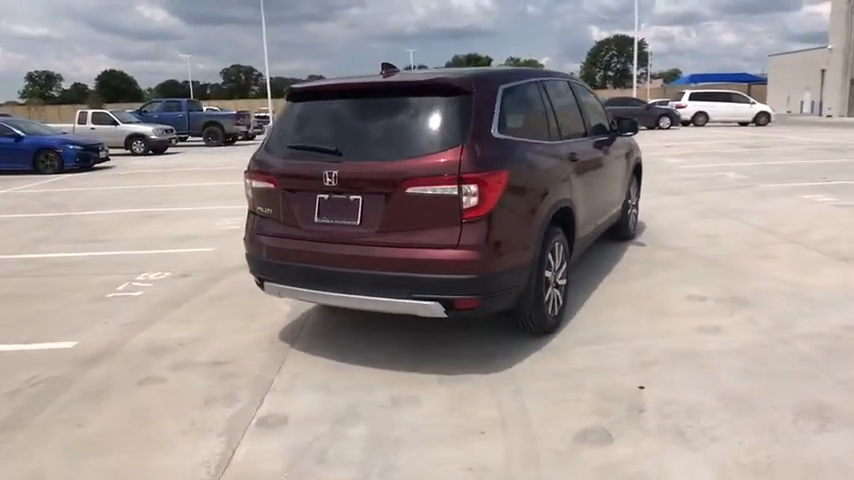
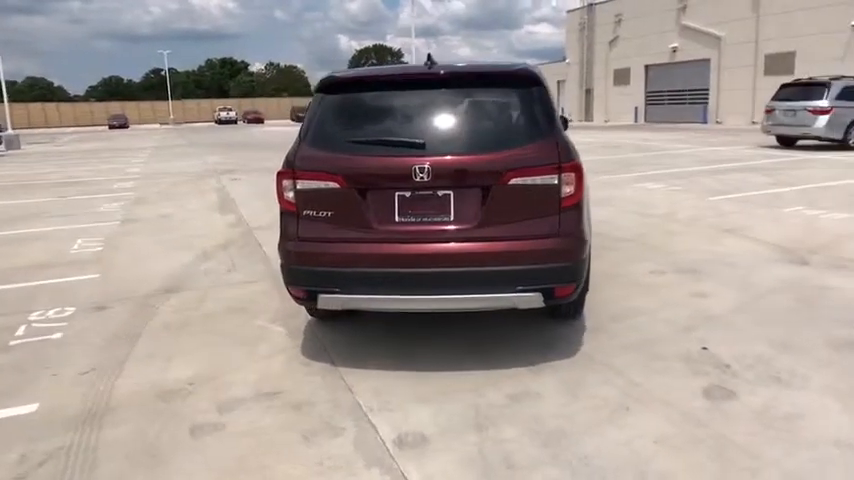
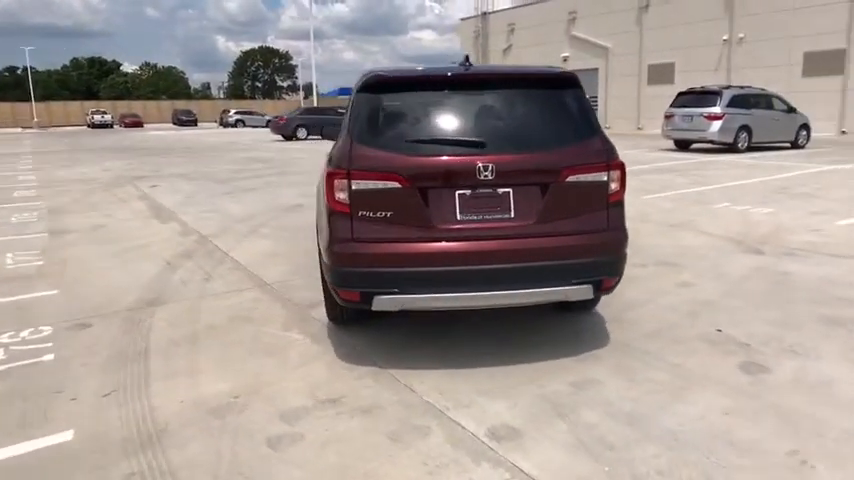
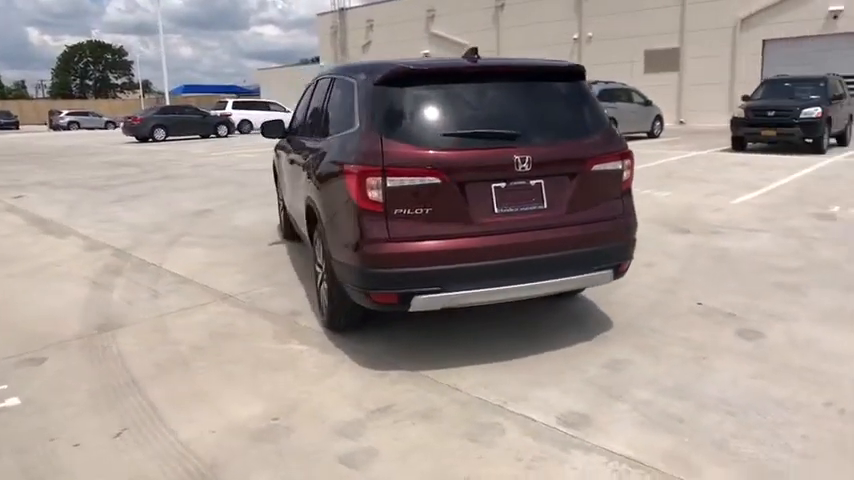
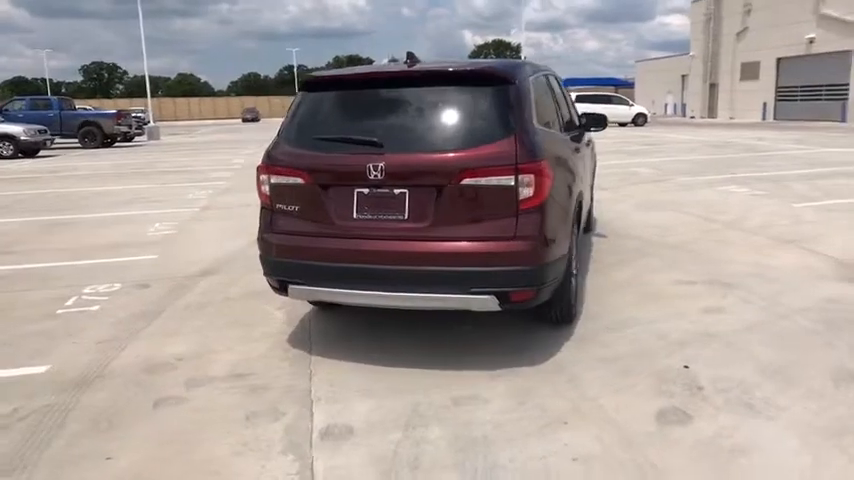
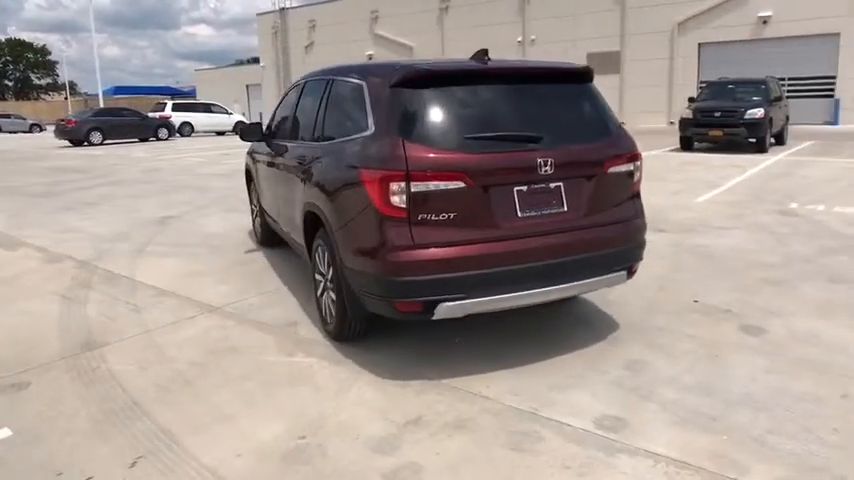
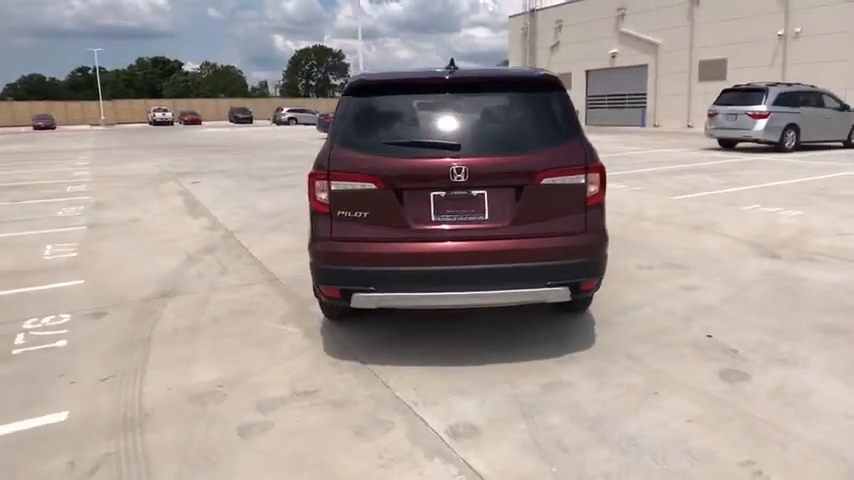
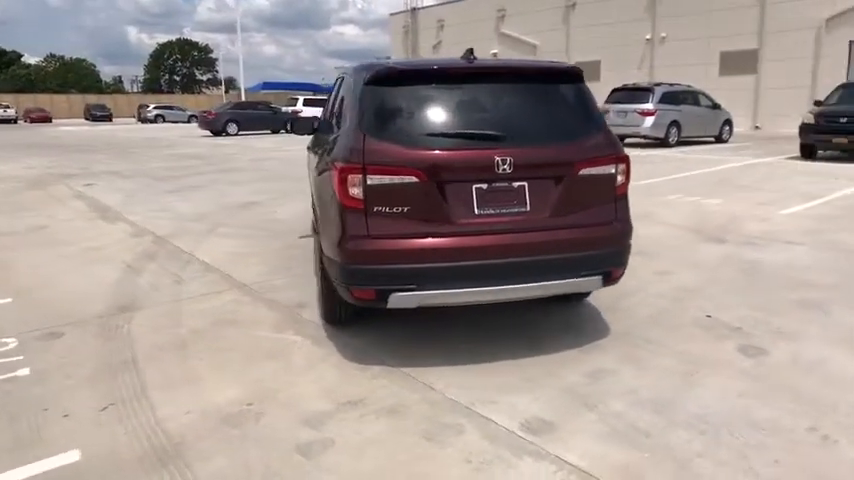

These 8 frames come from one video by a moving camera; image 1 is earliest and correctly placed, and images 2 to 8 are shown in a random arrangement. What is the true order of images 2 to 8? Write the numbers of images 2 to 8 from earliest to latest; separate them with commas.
5, 2, 7, 3, 8, 4, 6
